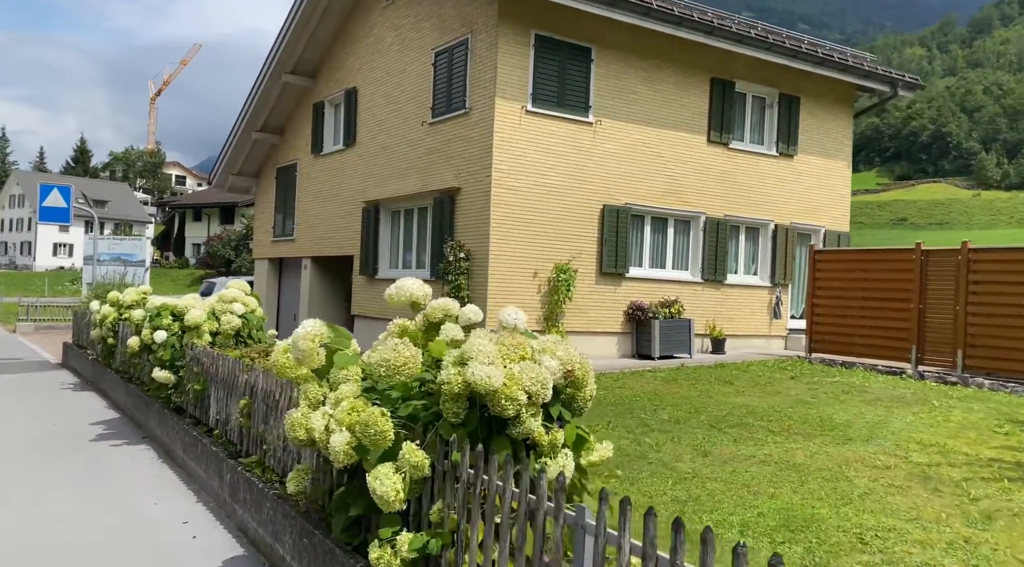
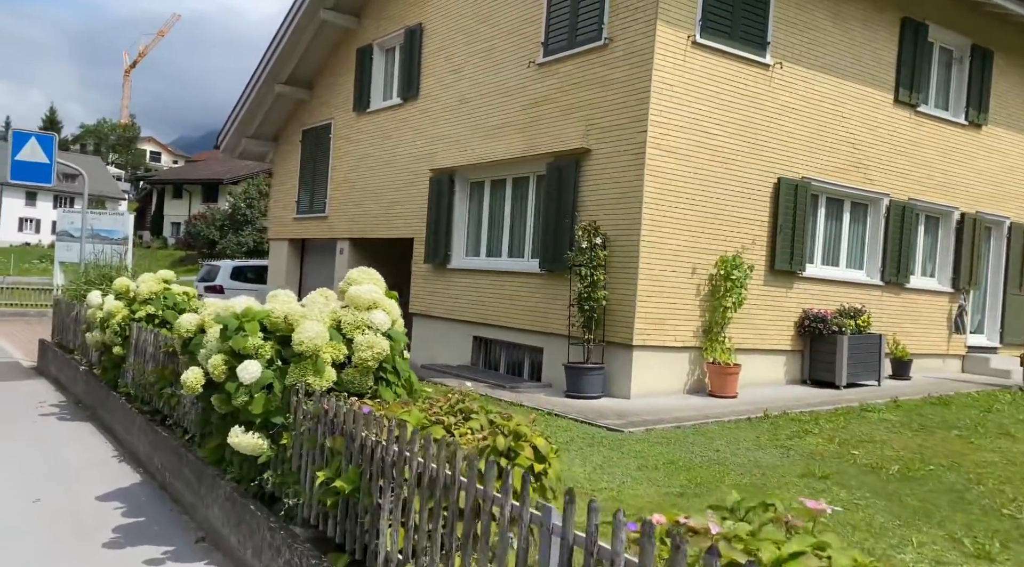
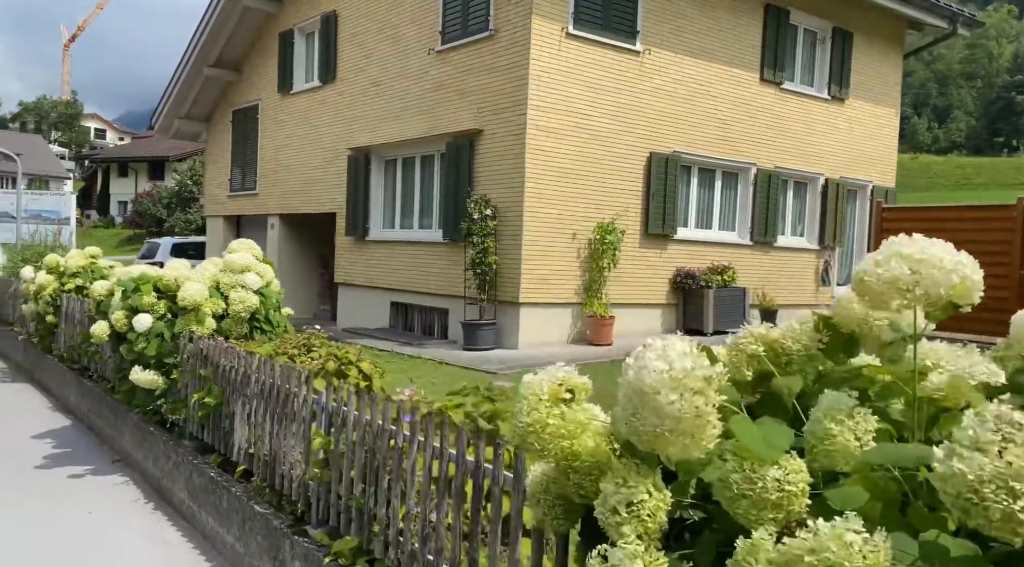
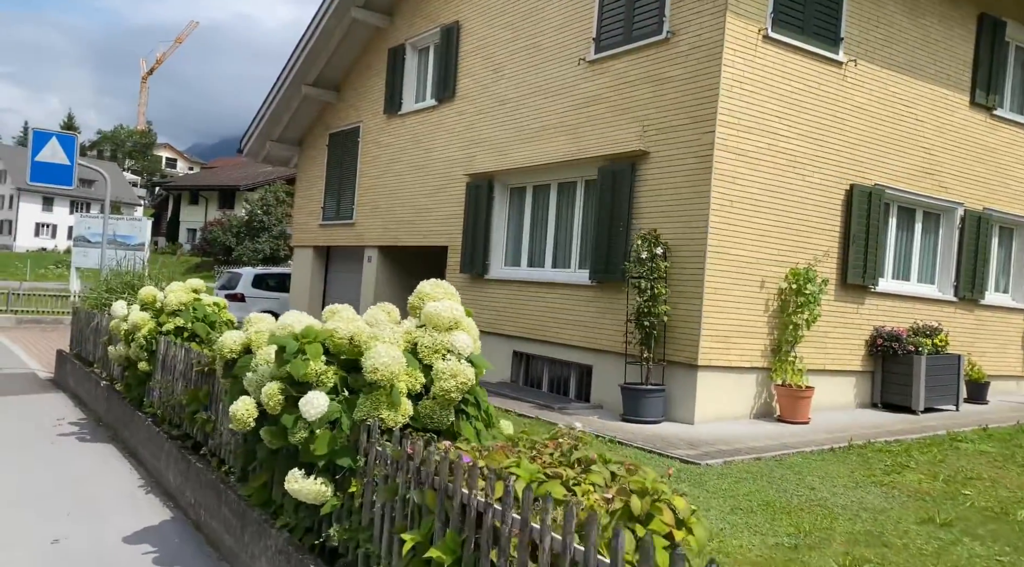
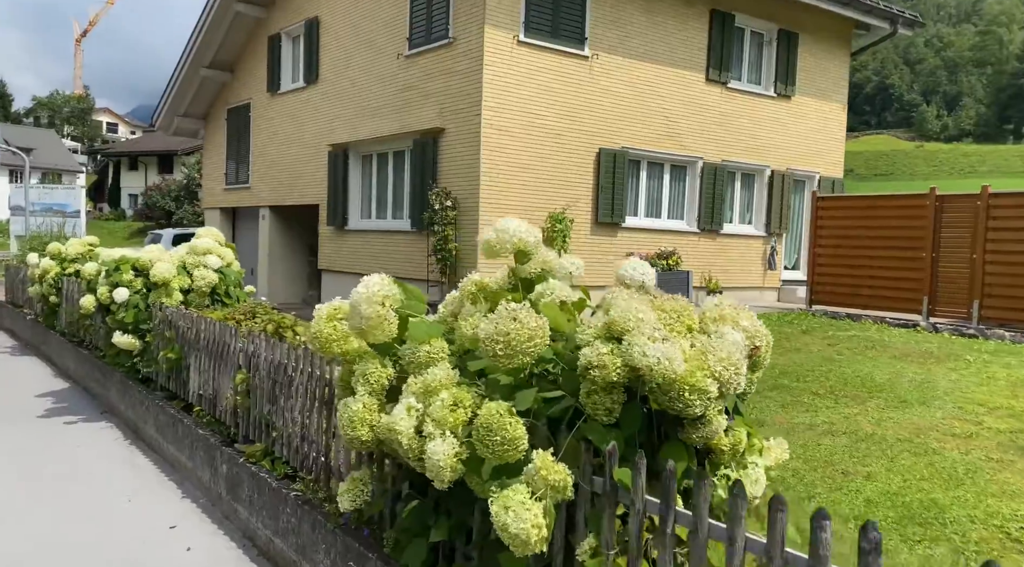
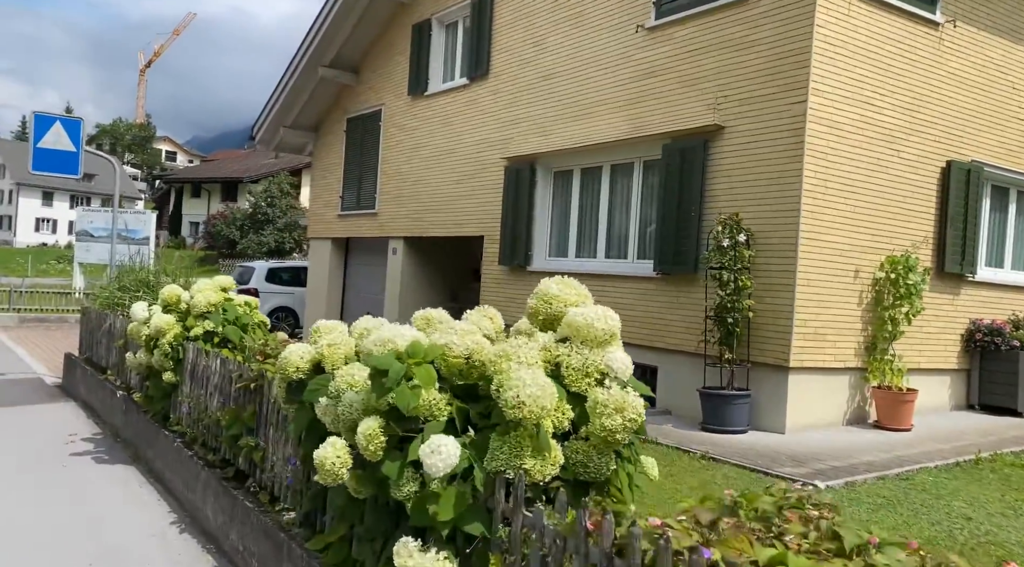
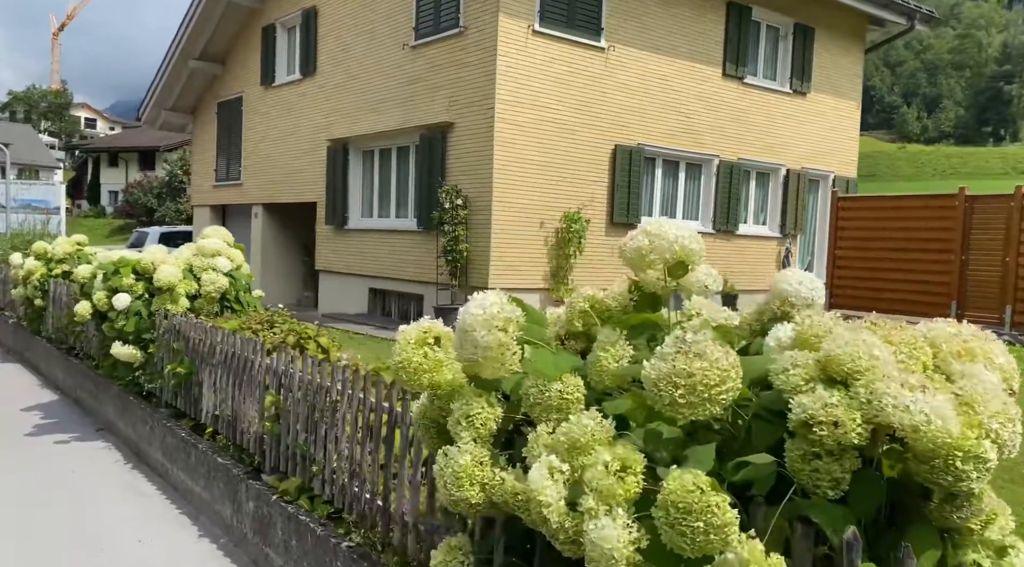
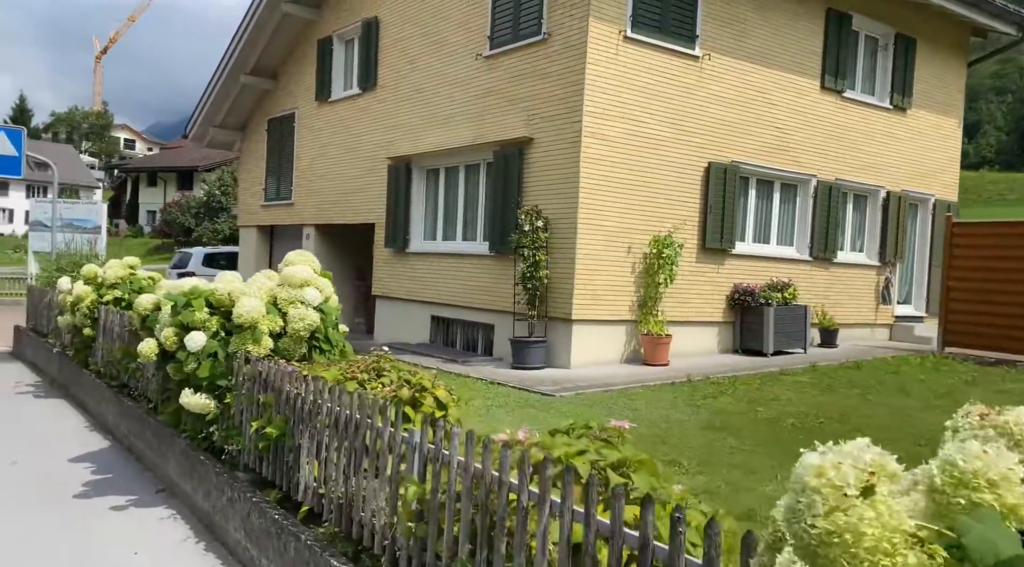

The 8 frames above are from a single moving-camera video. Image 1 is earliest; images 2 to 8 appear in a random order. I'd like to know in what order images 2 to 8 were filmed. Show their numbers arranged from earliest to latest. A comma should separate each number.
5, 7, 3, 8, 2, 4, 6
